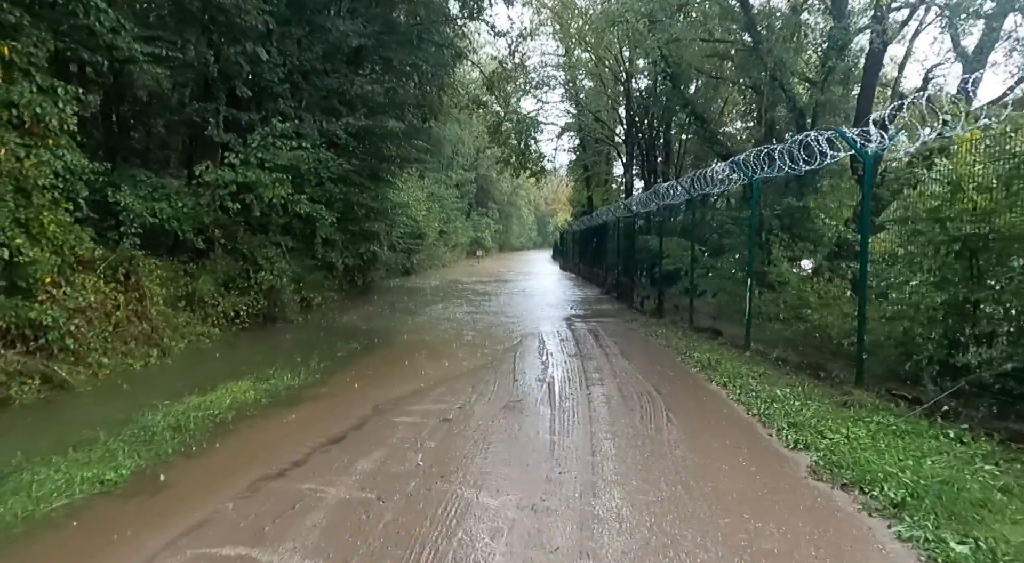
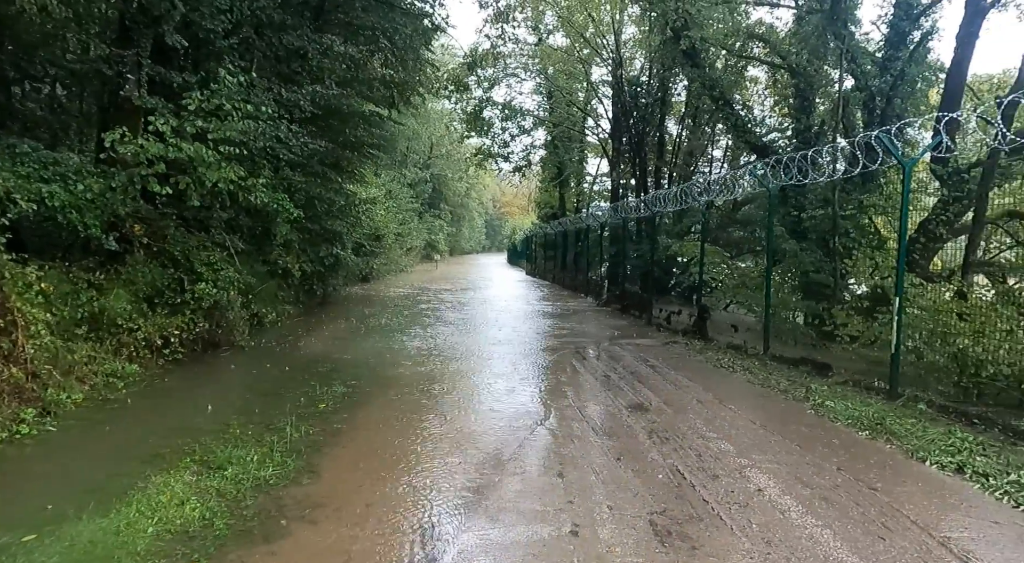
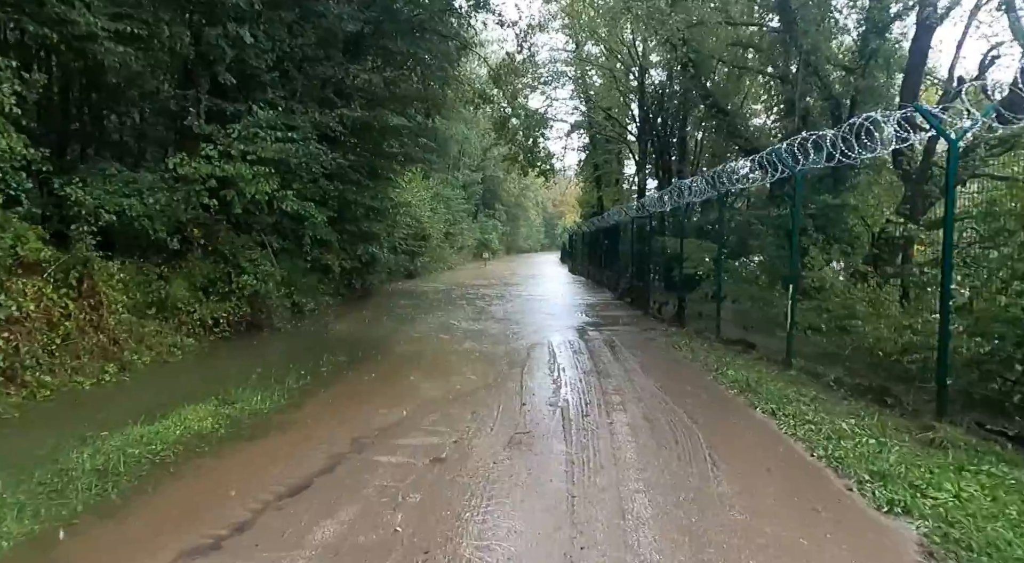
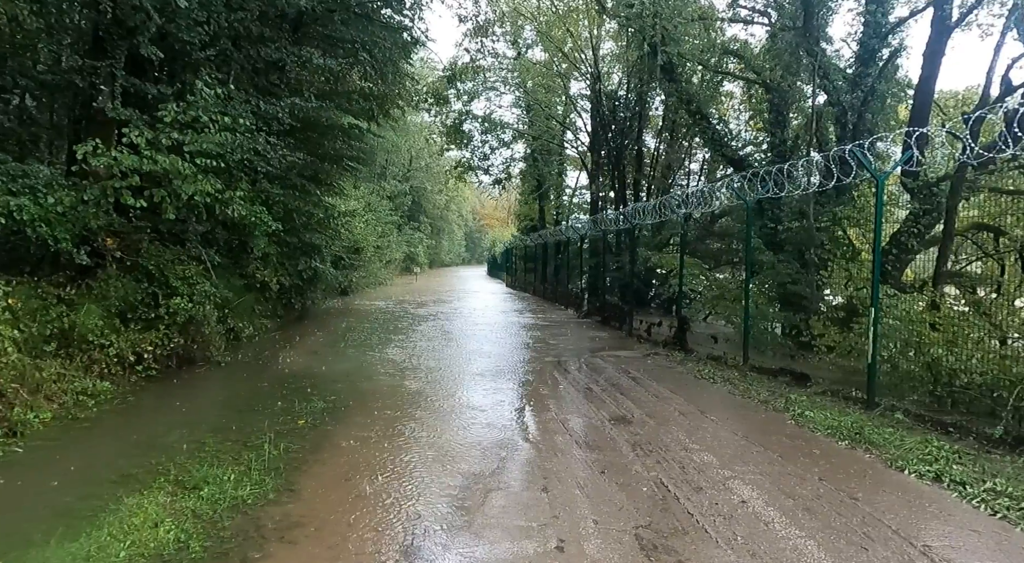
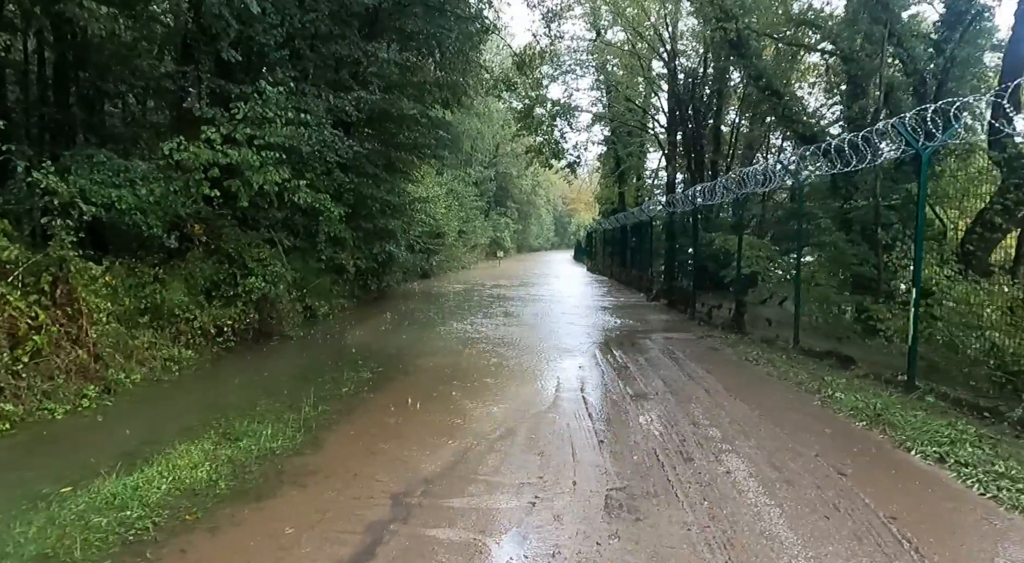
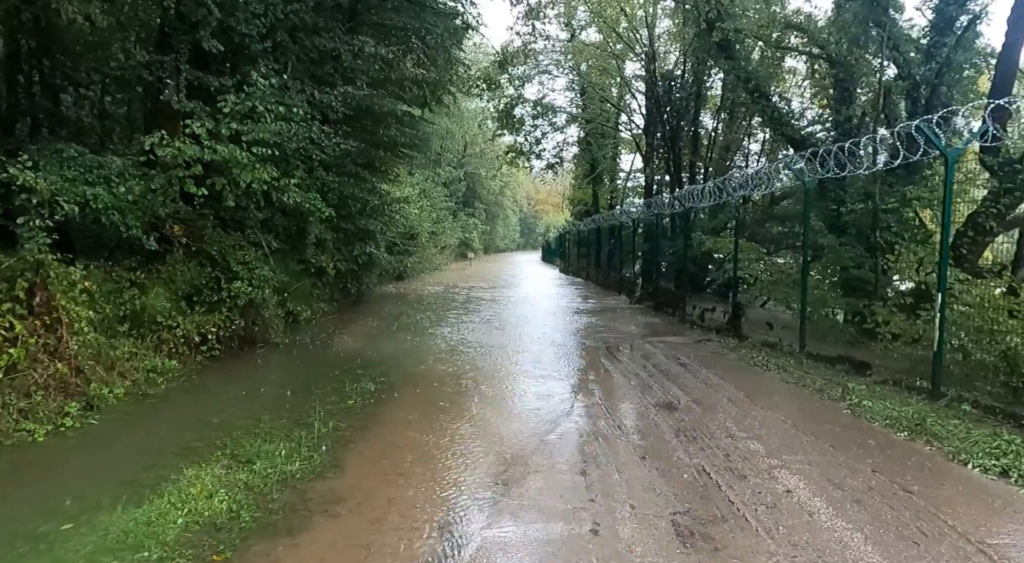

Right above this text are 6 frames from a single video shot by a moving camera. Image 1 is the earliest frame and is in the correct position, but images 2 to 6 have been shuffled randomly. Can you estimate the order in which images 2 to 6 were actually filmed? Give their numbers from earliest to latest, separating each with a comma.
3, 5, 6, 2, 4
